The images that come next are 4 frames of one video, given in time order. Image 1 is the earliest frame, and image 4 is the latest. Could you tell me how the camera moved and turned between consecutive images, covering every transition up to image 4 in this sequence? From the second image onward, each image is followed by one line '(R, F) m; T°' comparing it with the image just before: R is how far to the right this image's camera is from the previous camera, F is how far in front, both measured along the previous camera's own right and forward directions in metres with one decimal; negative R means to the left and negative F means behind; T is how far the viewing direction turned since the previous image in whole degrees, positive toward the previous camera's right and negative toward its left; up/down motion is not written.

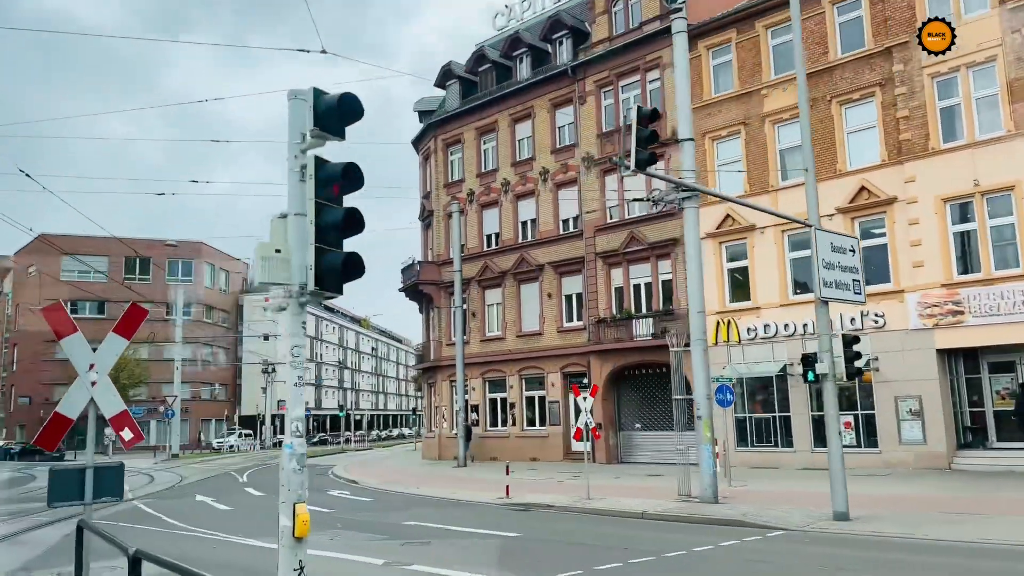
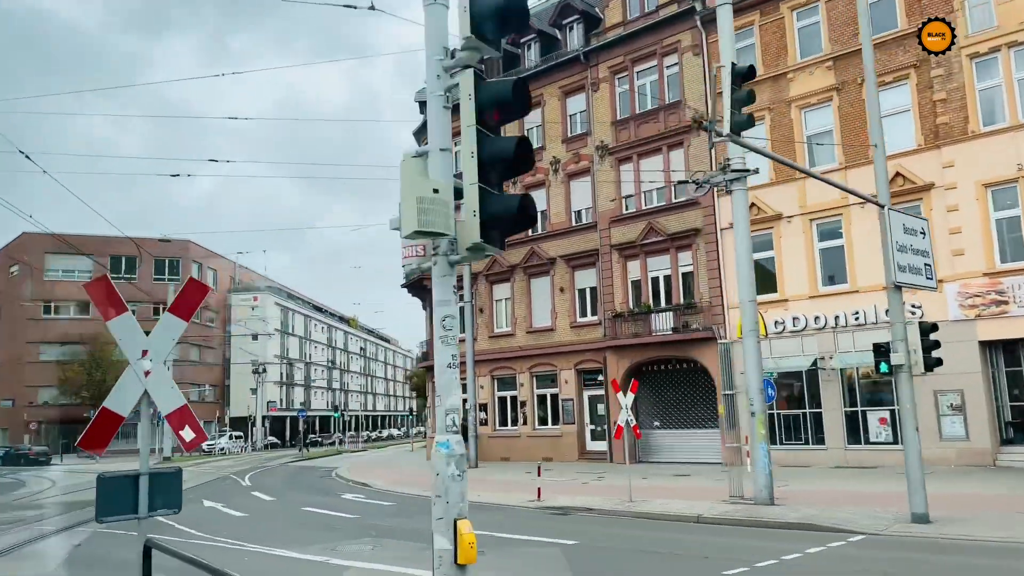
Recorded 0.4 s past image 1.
(-1.0, +1.0) m; +1°
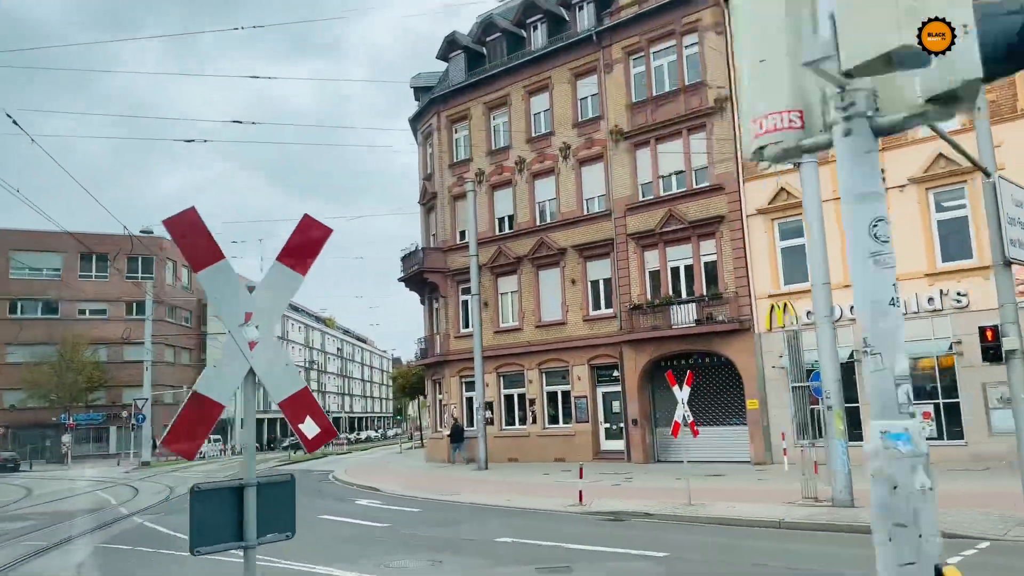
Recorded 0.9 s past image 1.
(-1.3, +1.5) m; +2°
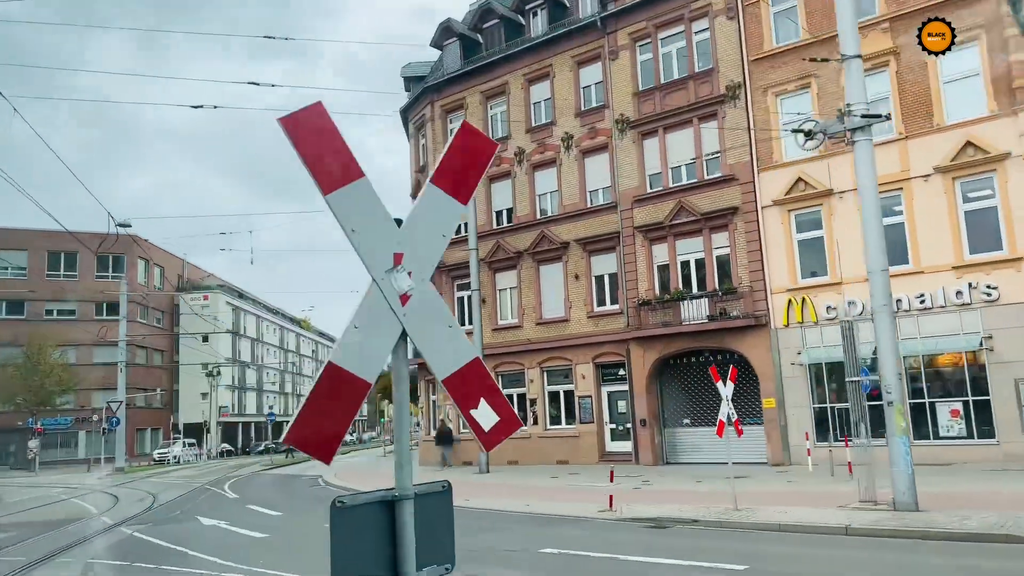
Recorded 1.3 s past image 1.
(-0.9, +1.1) m; +2°
